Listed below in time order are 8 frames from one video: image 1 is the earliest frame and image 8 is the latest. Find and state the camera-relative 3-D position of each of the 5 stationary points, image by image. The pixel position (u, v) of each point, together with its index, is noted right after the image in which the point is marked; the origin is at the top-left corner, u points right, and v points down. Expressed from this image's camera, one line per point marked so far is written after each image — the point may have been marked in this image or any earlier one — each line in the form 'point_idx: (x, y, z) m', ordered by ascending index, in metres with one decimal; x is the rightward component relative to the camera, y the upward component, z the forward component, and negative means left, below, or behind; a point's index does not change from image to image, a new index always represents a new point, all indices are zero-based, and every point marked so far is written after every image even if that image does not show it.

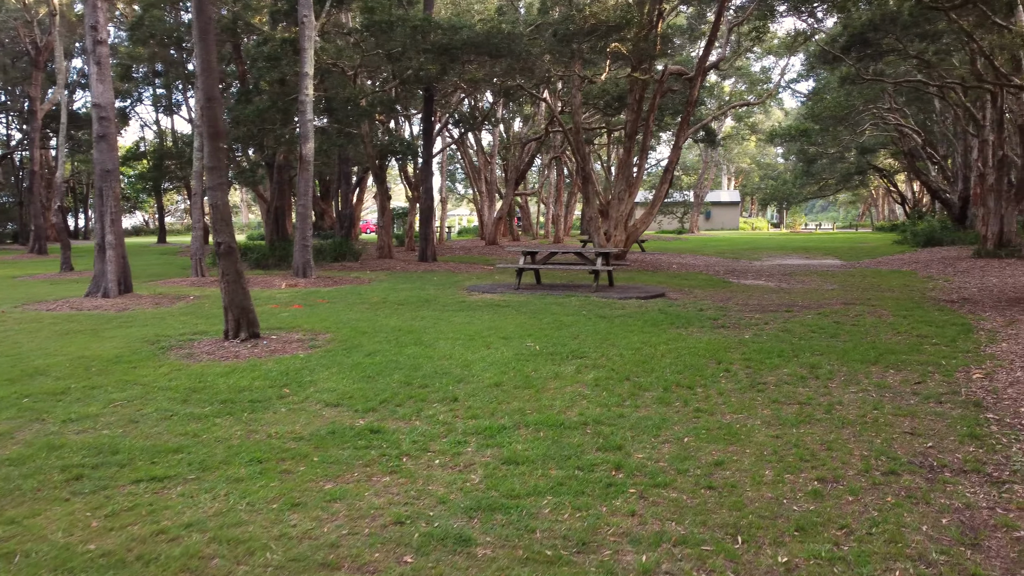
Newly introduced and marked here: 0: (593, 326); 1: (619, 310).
0: (+0.8, -0.4, +8.0) m
1: (+1.2, -0.3, +9.2) m
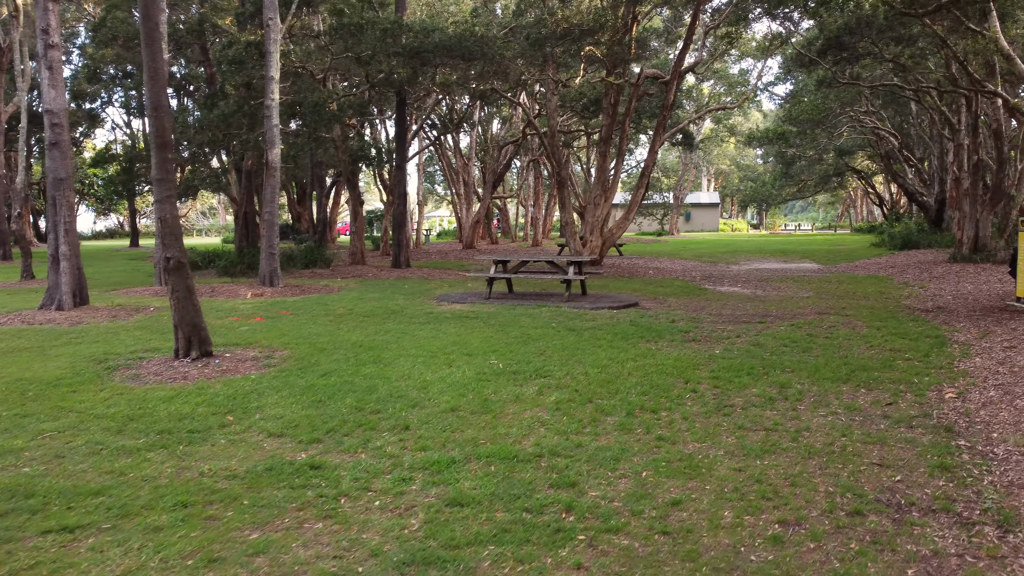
0: (+0.5, -0.5, +7.8) m
1: (+0.9, -0.4, +9.0) m
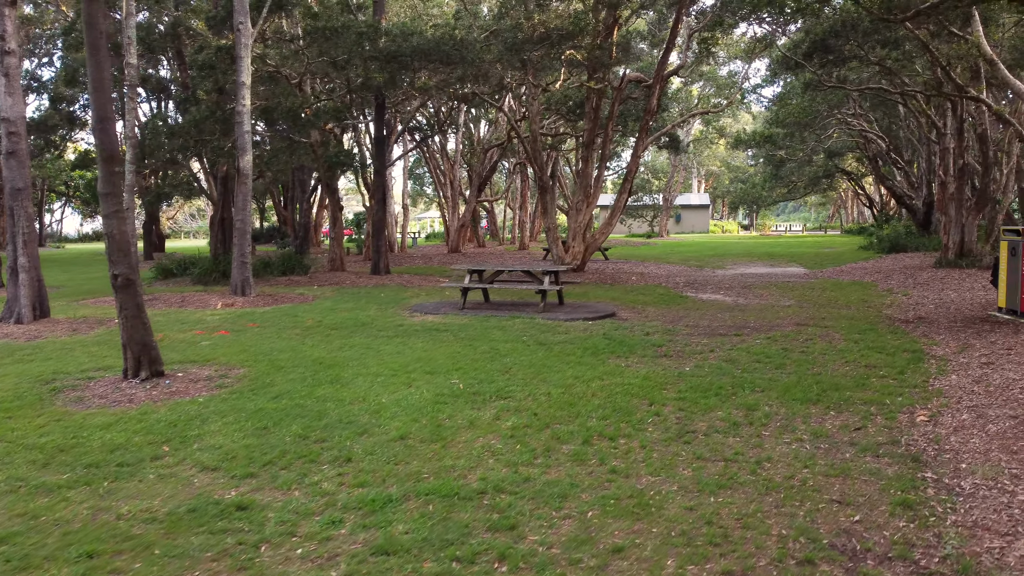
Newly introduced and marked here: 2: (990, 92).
0: (+0.2, -0.7, +7.6) m
1: (+0.5, -0.5, +8.8) m
2: (+9.1, +3.7, +15.2) m
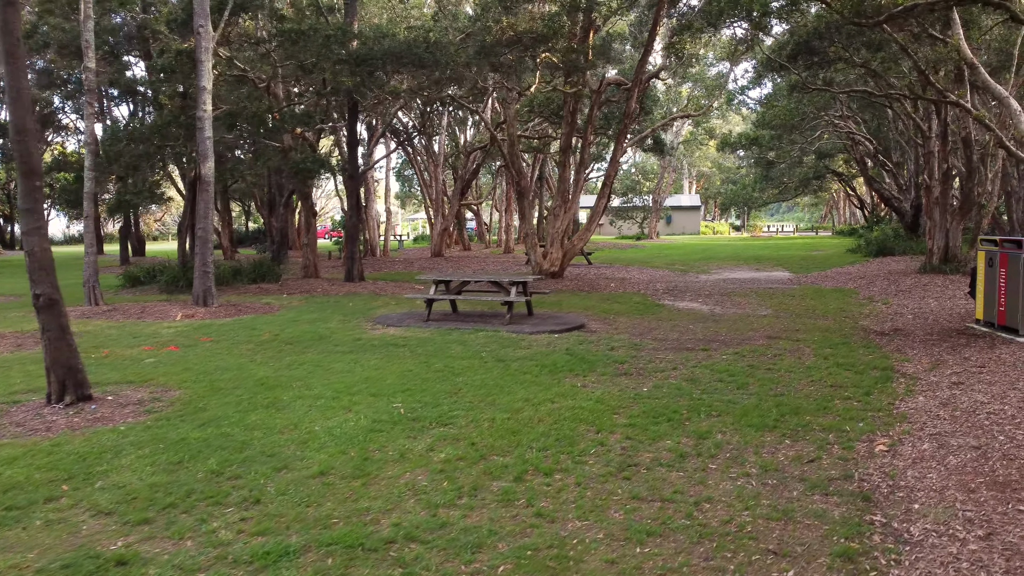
0: (-0.3, -0.8, +7.3) m
1: (+0.1, -0.7, +8.5) m
2: (+8.6, +3.6, +14.9) m
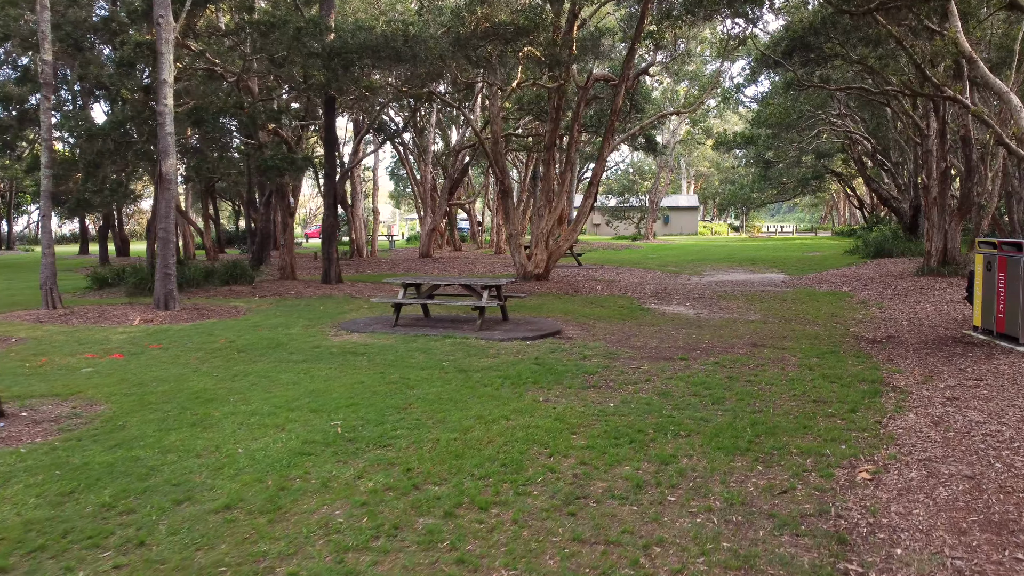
0: (-0.6, -0.8, +6.8) m
1: (-0.2, -0.7, +7.9) m
2: (+8.3, +3.5, +14.4) m
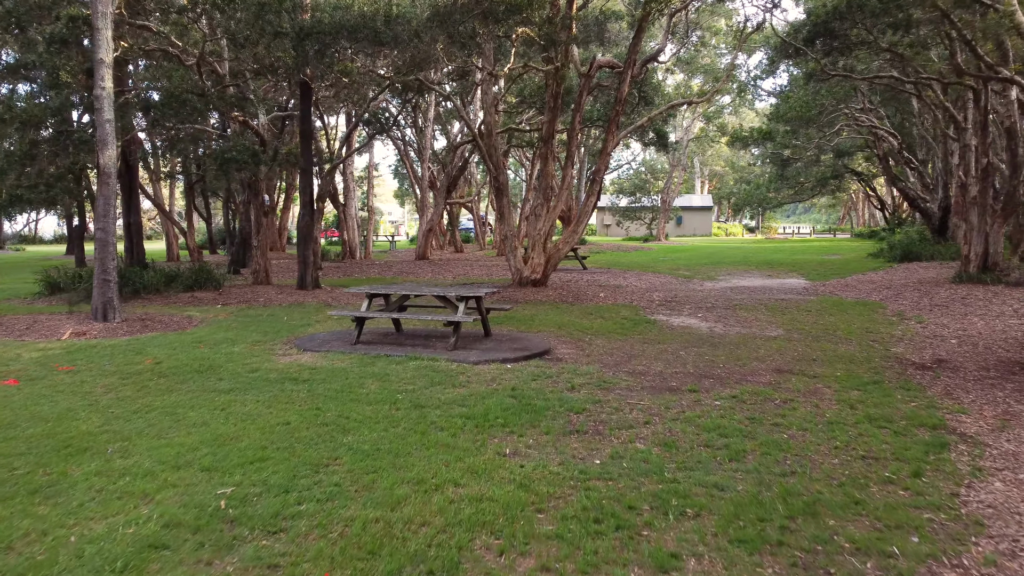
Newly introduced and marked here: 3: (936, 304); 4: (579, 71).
0: (-0.9, -1.0, +5.3) m
1: (-0.5, -0.8, +6.5) m
2: (+8.1, +3.4, +12.8) m
3: (+6.5, -0.2, +12.2) m
4: (+1.2, +4.0, +14.6) m
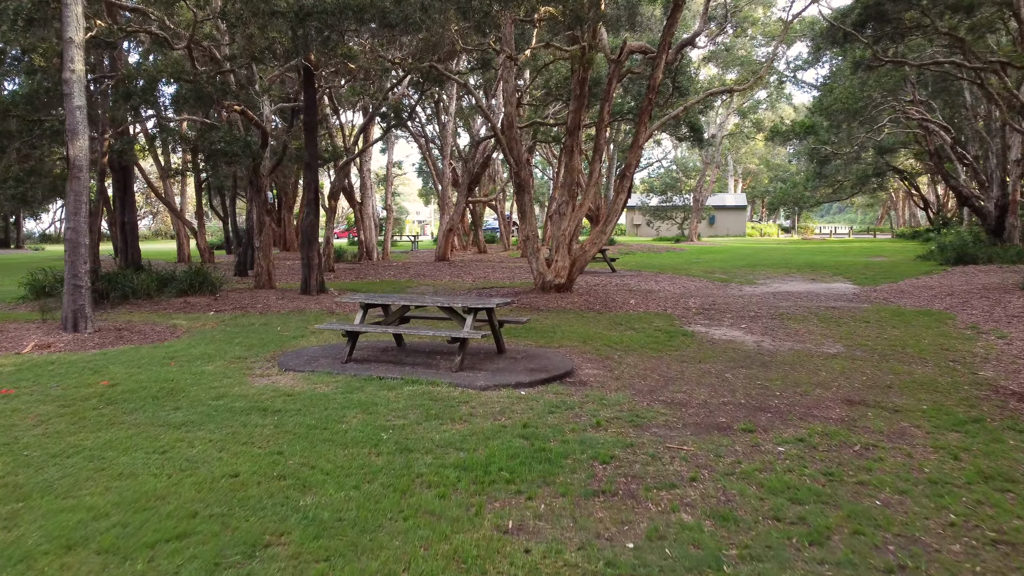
0: (-0.8, -1.1, +4.2) m
1: (-0.4, -0.9, +5.3) m
2: (+8.5, +3.3, +11.3) m
3: (+6.8, -0.4, +10.8) m
4: (+1.6, +3.9, +13.4) m
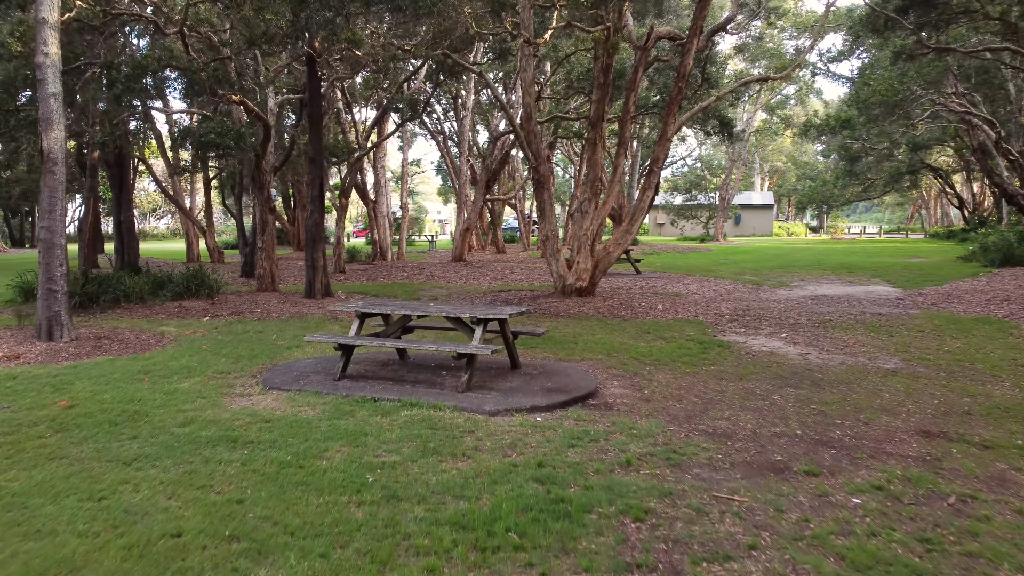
0: (-0.8, -1.1, +3.3) m
1: (-0.3, -1.0, +4.4) m
2: (+8.7, +3.2, +10.2) m
3: (+7.0, -0.4, +9.7) m
4: (+1.9, +3.8, +12.4) m
